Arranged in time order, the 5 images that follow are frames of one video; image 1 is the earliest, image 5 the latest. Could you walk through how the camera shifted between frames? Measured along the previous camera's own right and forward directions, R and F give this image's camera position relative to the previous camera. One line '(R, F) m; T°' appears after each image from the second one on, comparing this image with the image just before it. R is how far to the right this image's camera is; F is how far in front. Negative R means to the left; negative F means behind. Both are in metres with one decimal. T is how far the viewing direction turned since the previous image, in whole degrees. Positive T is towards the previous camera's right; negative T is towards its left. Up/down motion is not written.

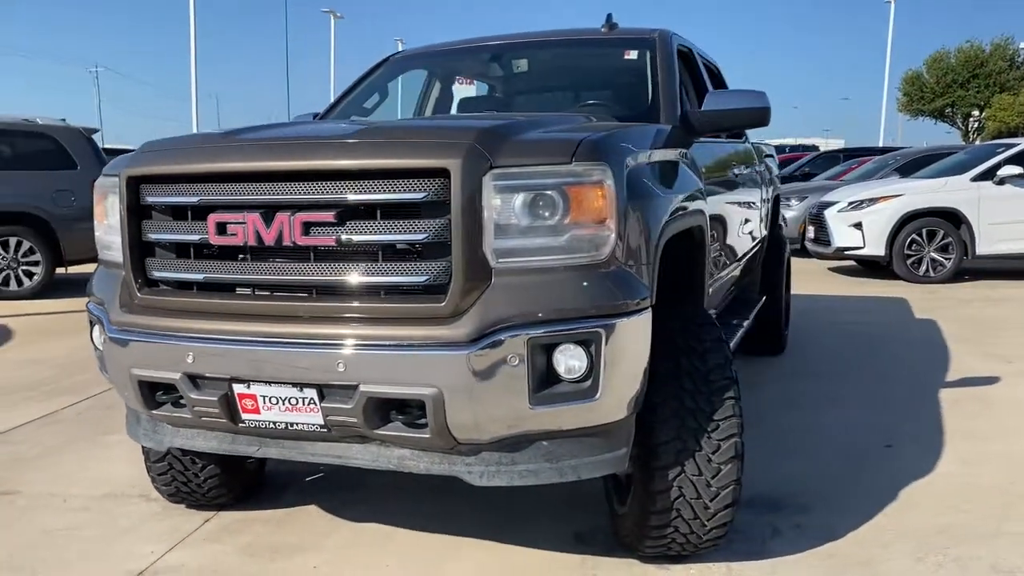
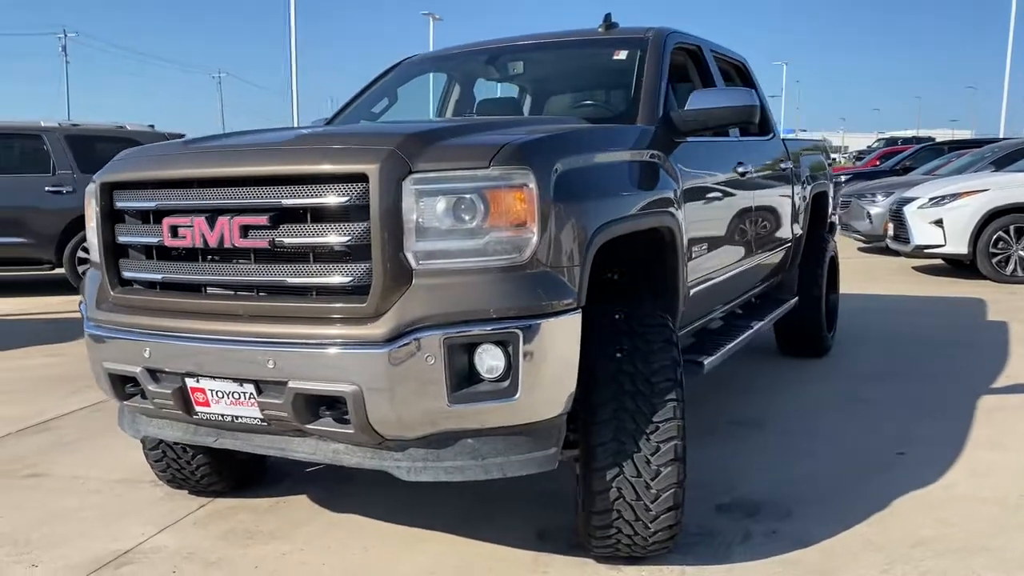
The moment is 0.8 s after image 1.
(+0.5, 0.0) m; -7°
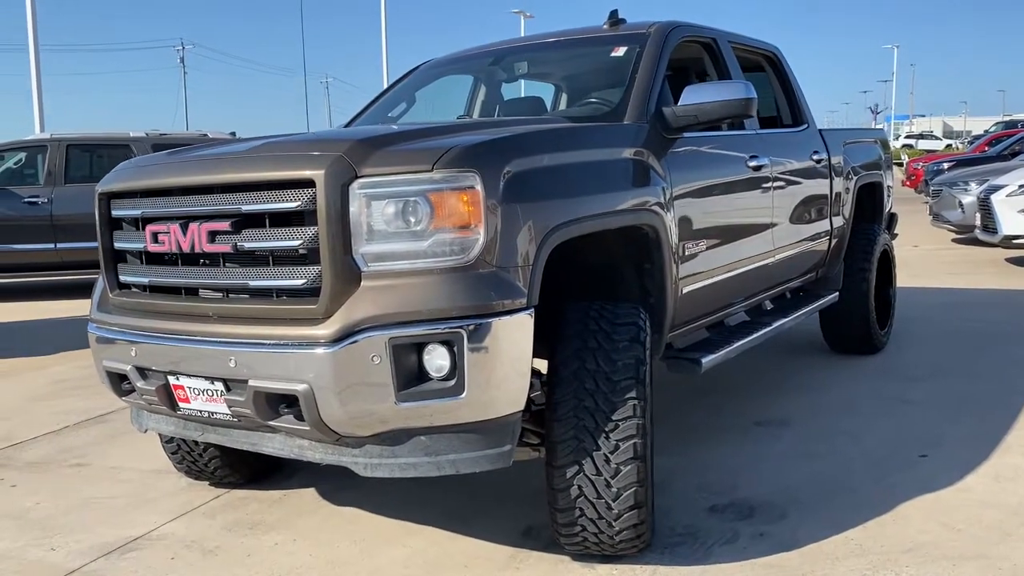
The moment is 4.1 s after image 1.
(+0.4, 0.0) m; -7°
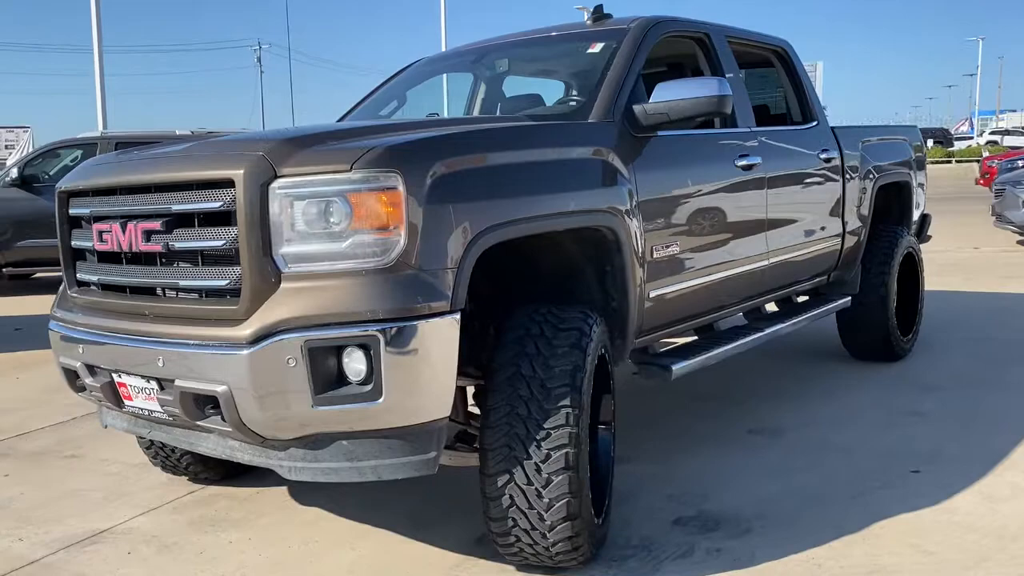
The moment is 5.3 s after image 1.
(+0.4, +0.1) m; -4°
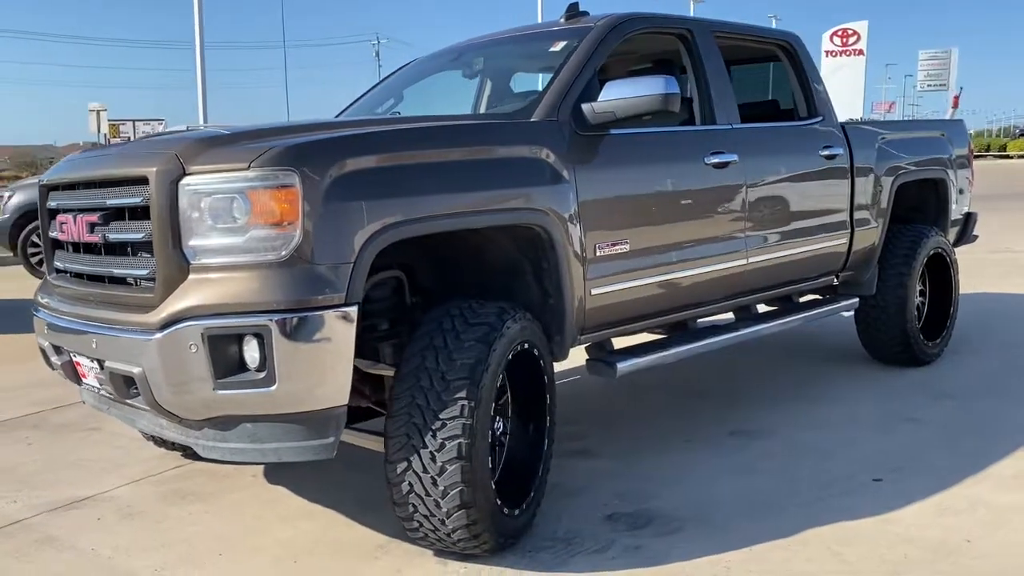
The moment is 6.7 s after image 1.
(+0.6, 0.0) m; -7°
